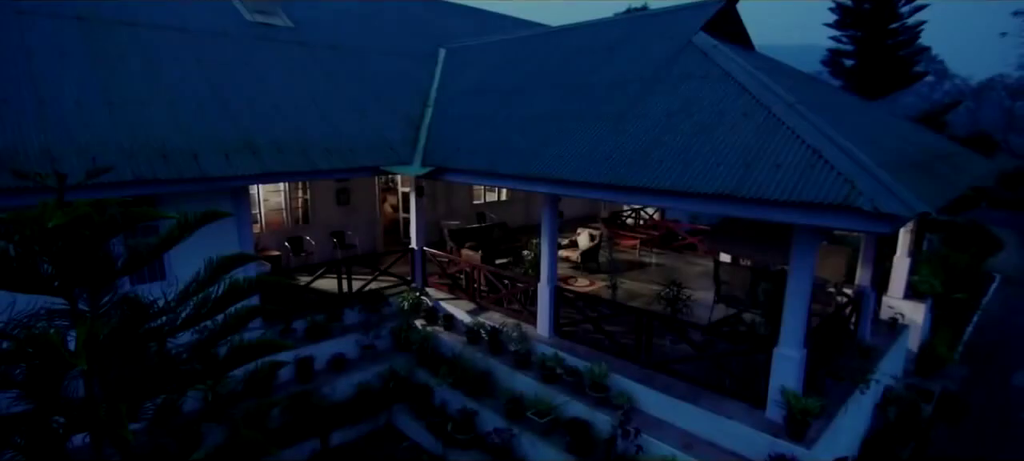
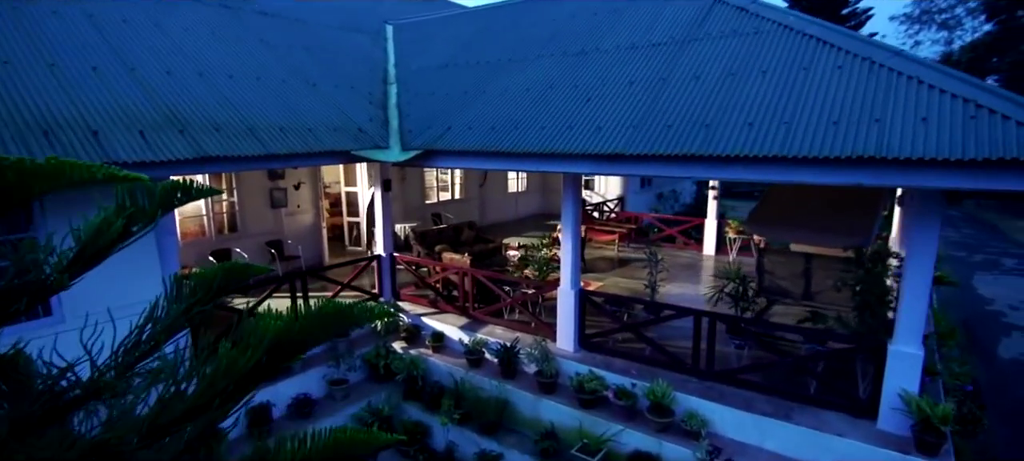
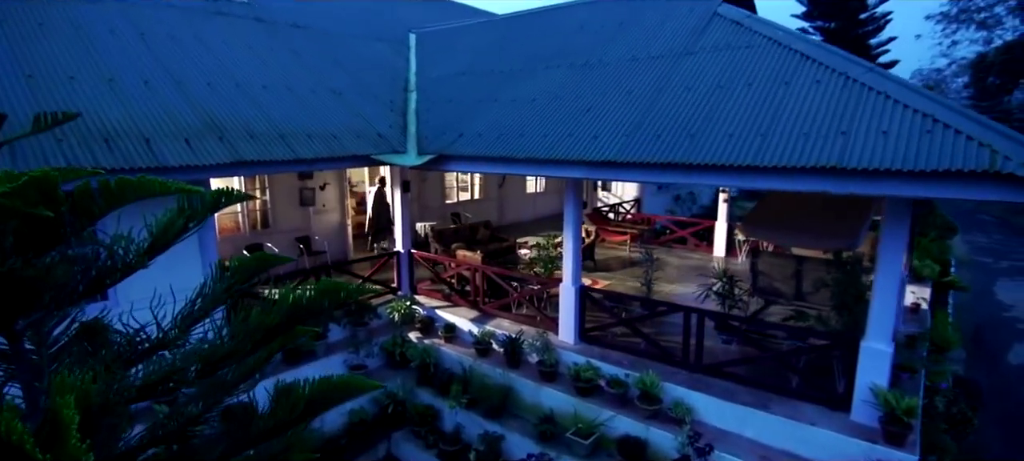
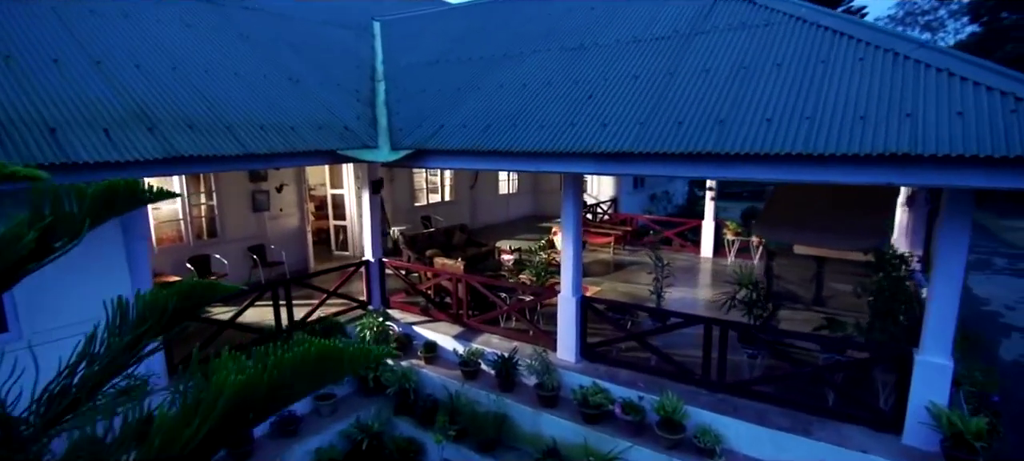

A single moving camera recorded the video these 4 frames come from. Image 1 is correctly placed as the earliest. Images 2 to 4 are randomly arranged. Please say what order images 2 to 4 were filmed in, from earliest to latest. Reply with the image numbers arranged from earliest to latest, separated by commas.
3, 2, 4
